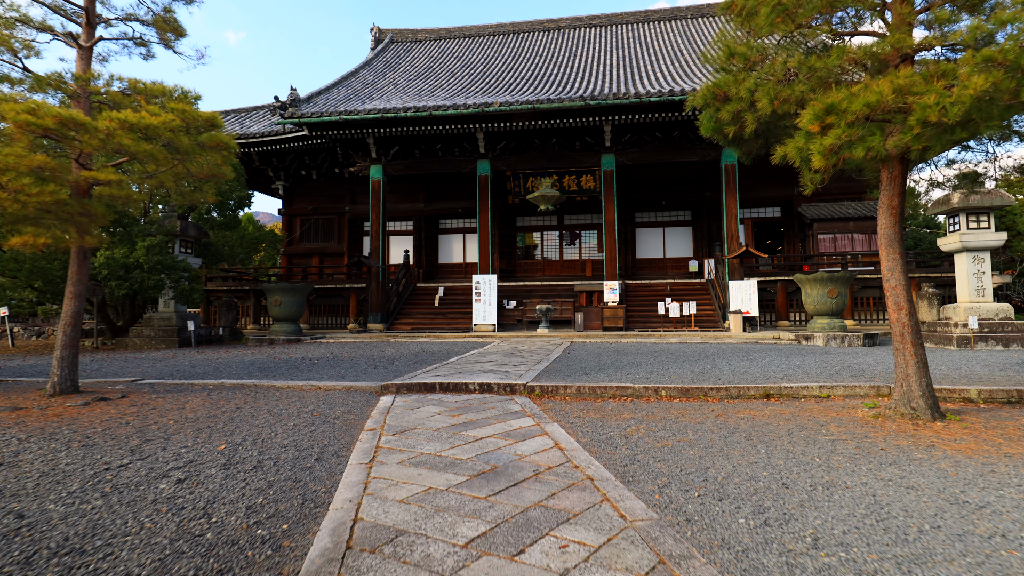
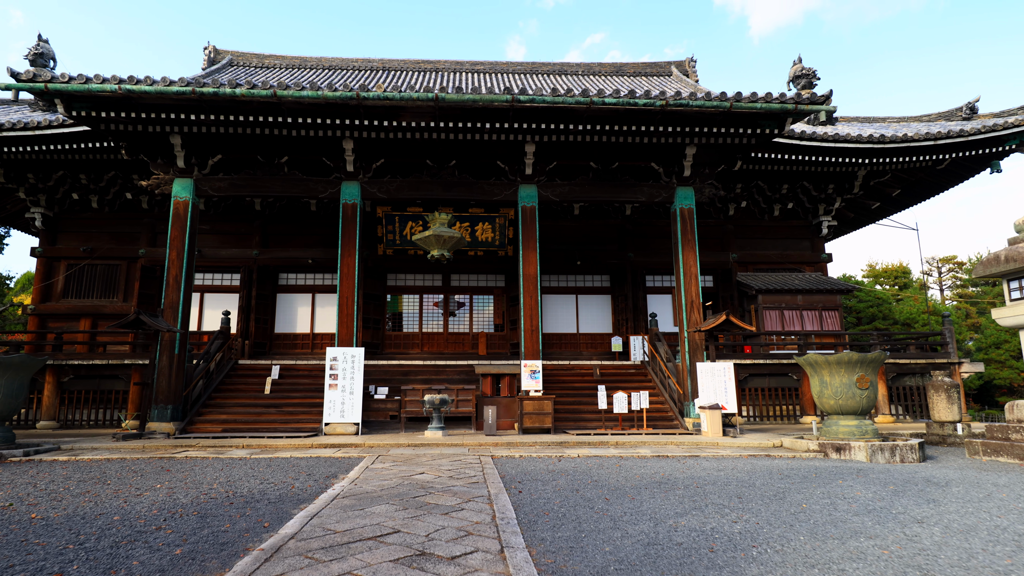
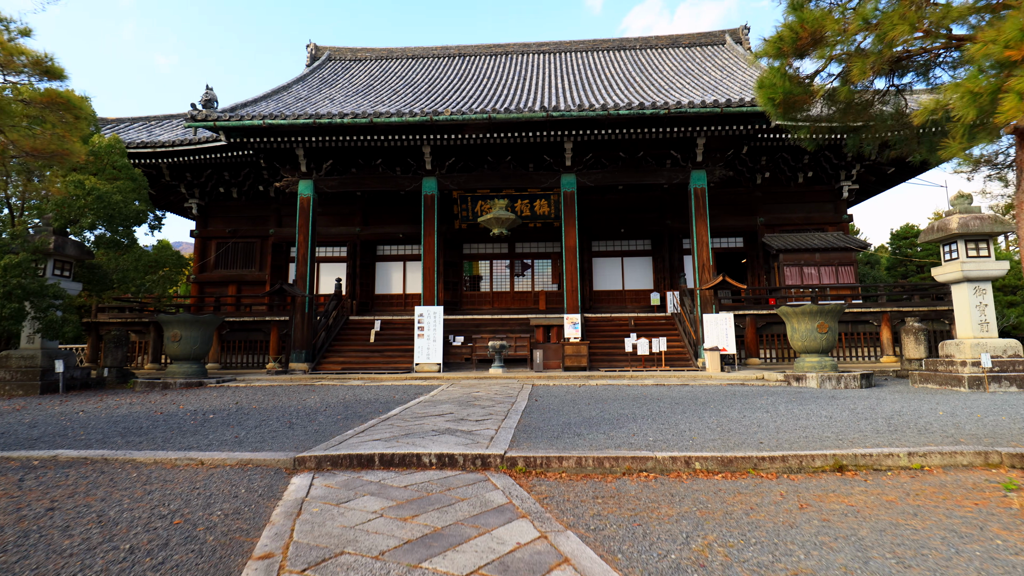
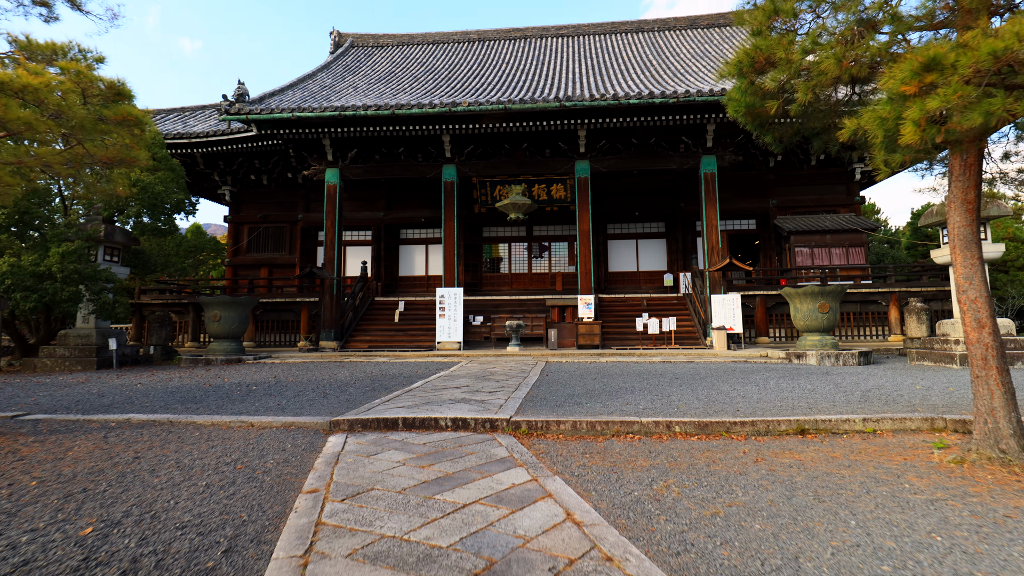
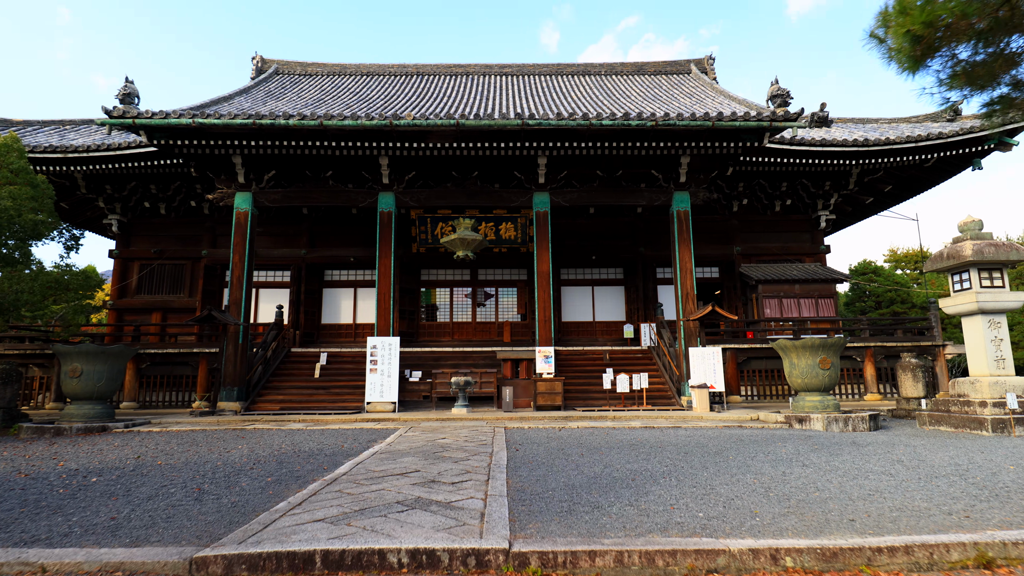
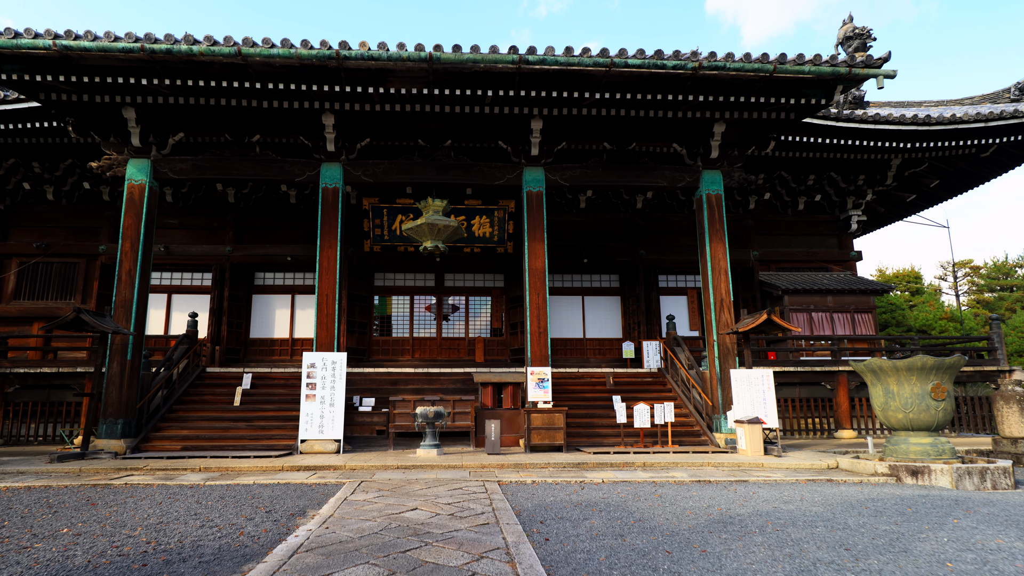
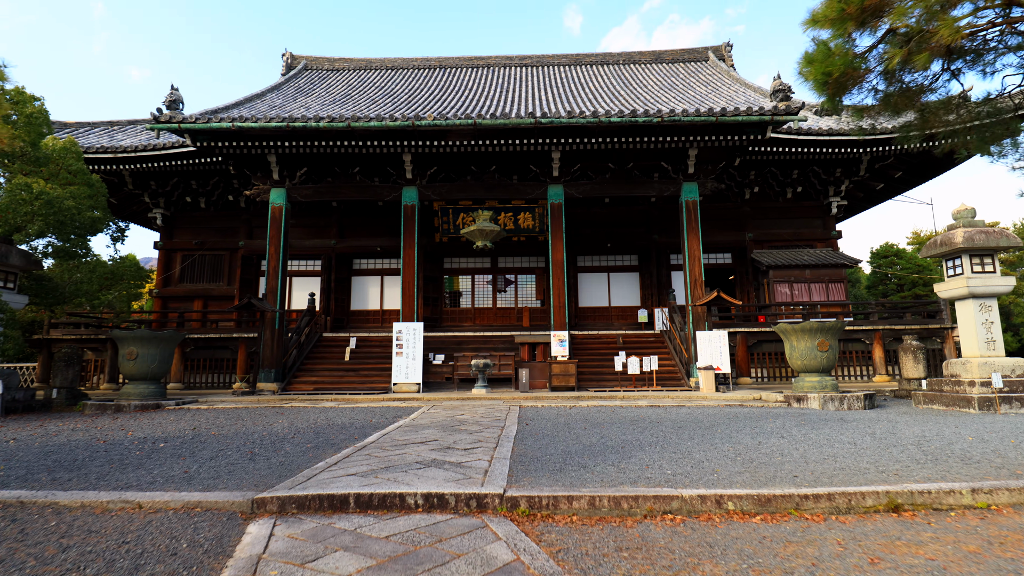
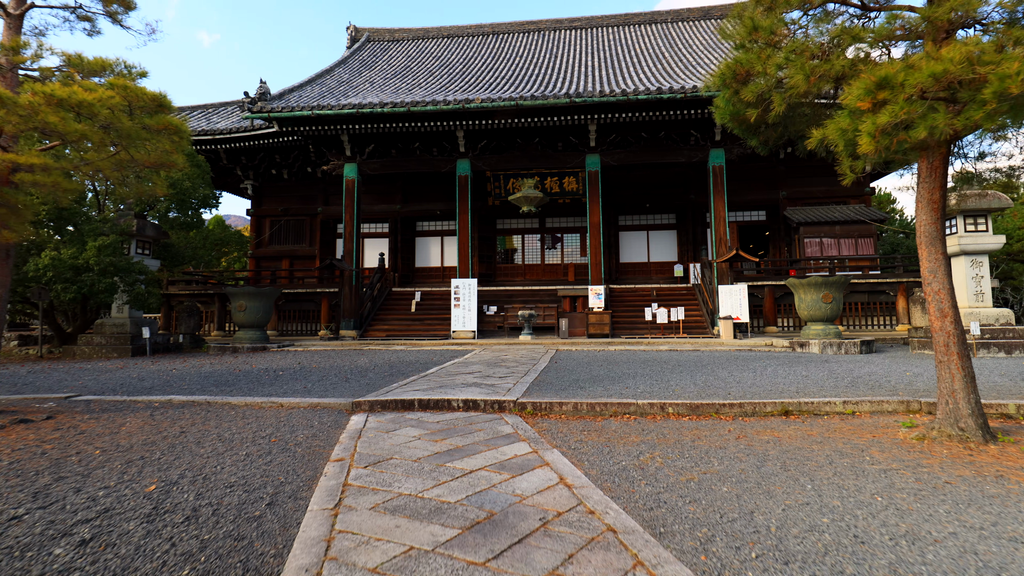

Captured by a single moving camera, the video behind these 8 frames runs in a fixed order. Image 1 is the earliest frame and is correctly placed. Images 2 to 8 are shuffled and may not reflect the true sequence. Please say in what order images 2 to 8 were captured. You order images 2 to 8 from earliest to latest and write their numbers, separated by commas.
8, 4, 3, 7, 5, 2, 6
